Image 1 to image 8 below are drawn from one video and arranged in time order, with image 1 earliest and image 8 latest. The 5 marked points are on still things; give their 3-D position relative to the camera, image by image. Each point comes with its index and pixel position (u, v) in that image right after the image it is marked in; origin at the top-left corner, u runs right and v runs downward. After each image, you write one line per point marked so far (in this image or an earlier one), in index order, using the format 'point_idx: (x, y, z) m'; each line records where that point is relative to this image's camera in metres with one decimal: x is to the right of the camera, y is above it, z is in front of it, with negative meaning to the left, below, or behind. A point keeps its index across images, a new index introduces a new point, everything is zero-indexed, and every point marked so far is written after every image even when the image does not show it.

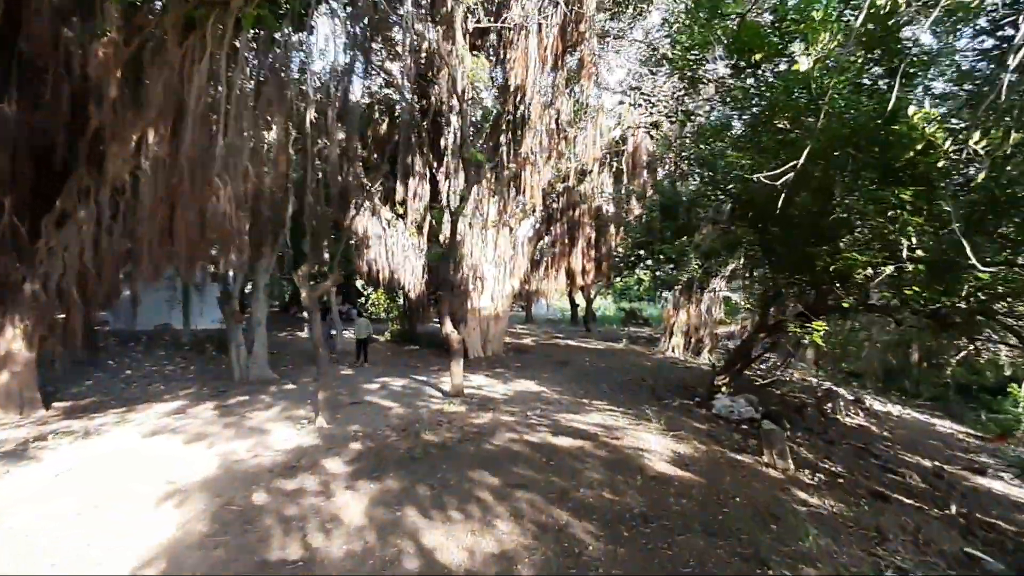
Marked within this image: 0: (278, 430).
0: (-2.5, -1.5, +7.2) m
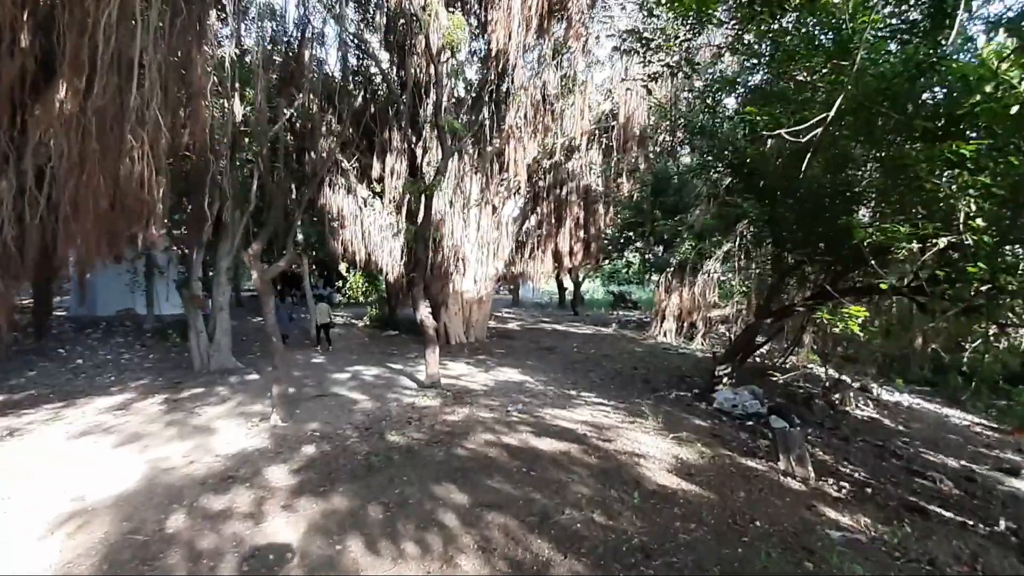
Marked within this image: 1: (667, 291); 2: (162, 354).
0: (-2.7, -1.3, +6.4) m
1: (+3.6, 0.0, +15.8) m
2: (-6.1, -1.1, +12.0) m
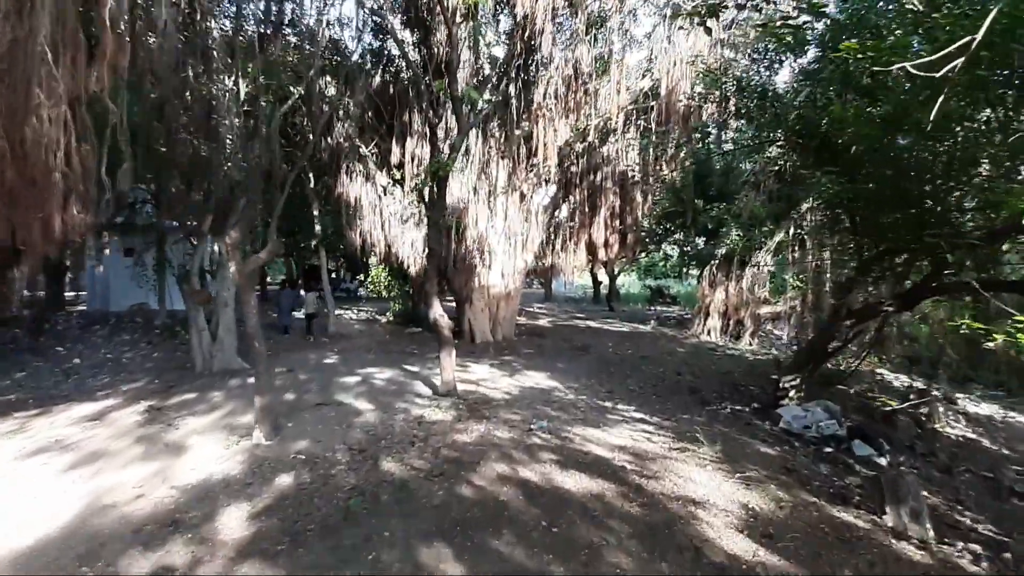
0: (-2.5, -1.3, +5.5) m
1: (+4.3, +0.1, +14.5) m
2: (-5.6, -1.1, +11.2) m
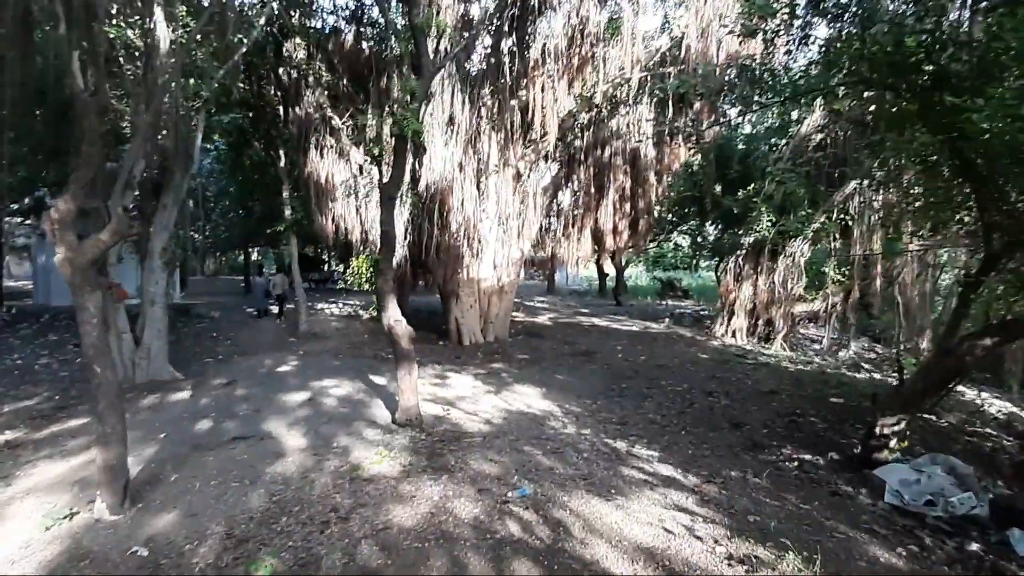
0: (-2.7, -1.3, +3.6) m
1: (+4.1, +0.2, +12.6) m
2: (-5.8, -1.0, +9.4) m
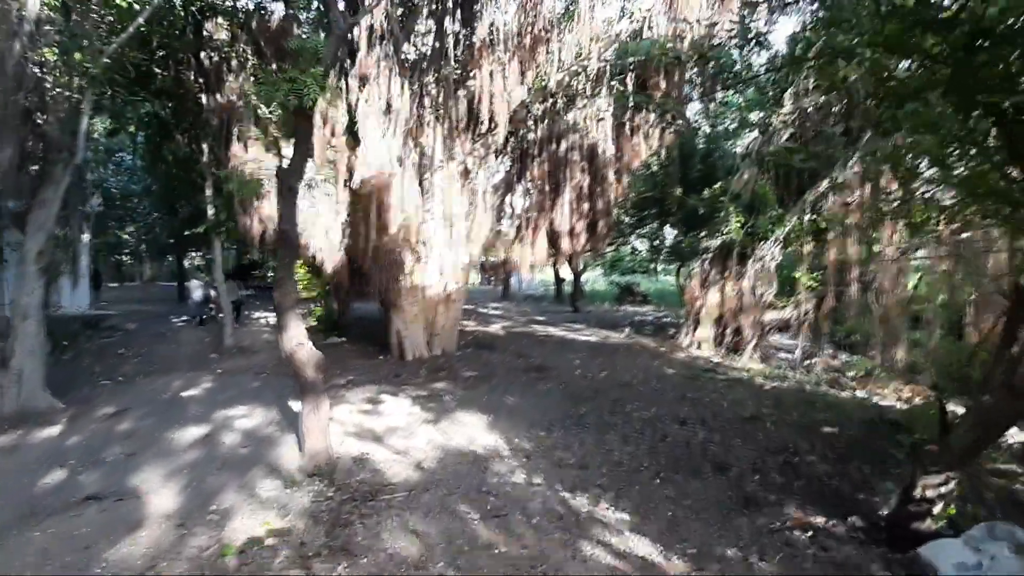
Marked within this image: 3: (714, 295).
0: (-3.0, -1.4, +2.4) m
1: (+3.3, +0.1, +11.8) m
2: (-6.4, -1.1, +7.9) m
3: (+3.4, -0.1, +11.5) m
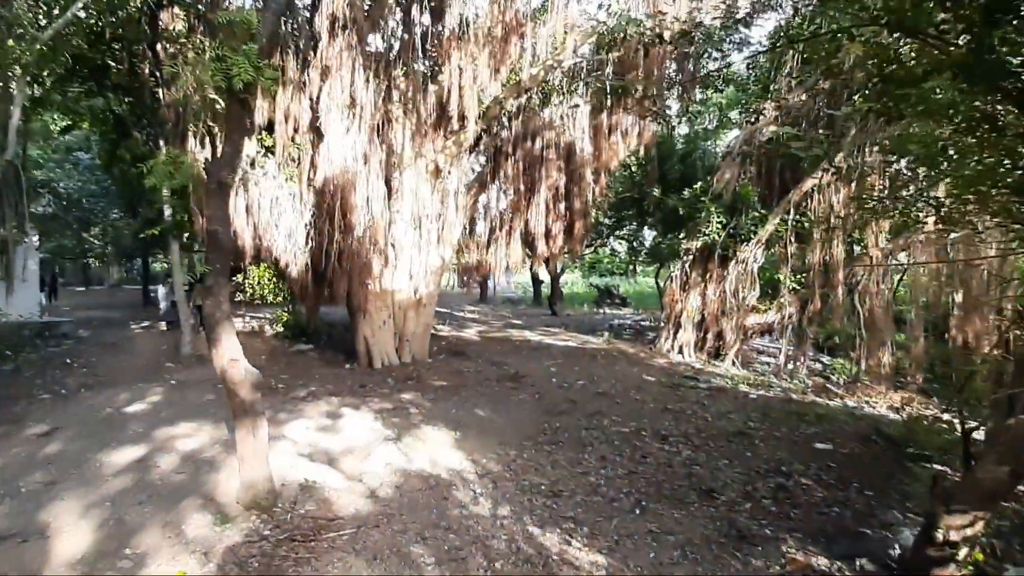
0: (-3.1, -1.4, +1.8) m
1: (+2.8, 0.0, +11.4) m
2: (-6.7, -1.2, +7.3) m
3: (+2.9, -0.2, +11.1) m
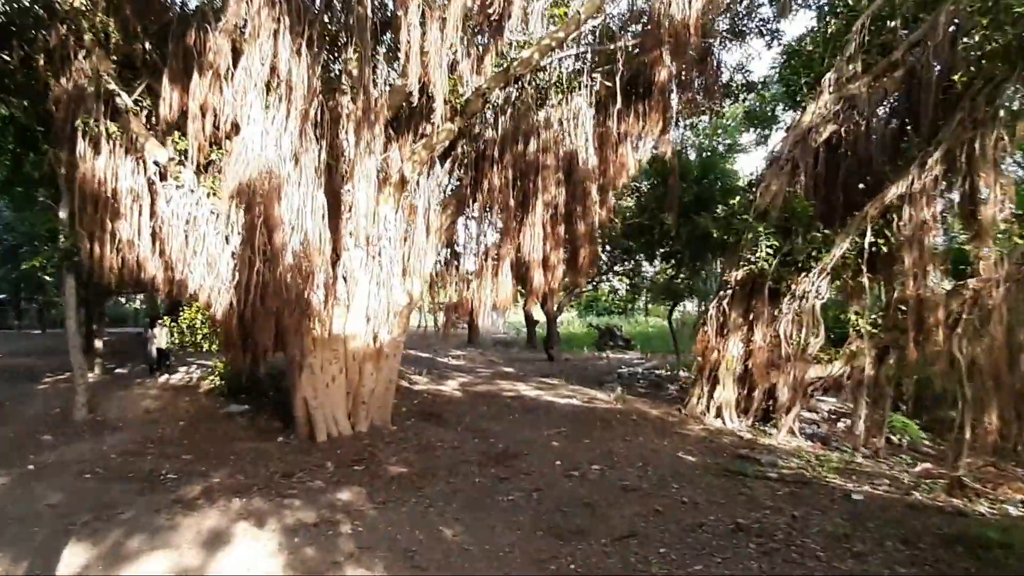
0: (-3.2, -1.5, -0.7) m
1: (+2.7, -0.5, +9.0) m
2: (-6.8, -1.5, +4.7) m
3: (+2.8, -0.7, +8.7) m
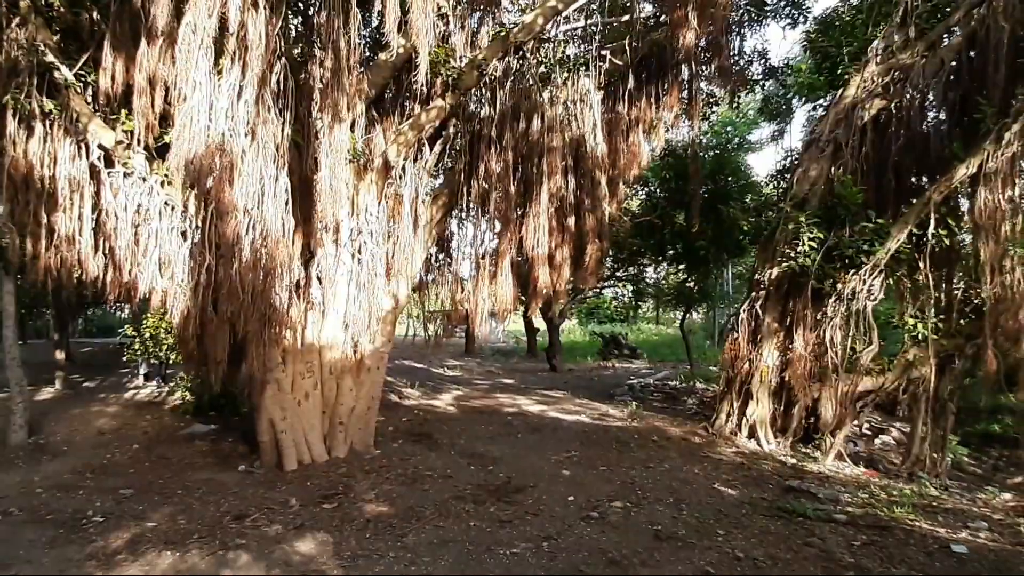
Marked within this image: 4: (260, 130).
0: (-3.1, -1.4, -1.8) m
1: (+2.7, -0.6, +7.9) m
2: (-6.8, -1.5, +3.6) m
3: (+2.8, -0.7, +7.6) m
4: (-2.0, +1.3, +5.5) m
